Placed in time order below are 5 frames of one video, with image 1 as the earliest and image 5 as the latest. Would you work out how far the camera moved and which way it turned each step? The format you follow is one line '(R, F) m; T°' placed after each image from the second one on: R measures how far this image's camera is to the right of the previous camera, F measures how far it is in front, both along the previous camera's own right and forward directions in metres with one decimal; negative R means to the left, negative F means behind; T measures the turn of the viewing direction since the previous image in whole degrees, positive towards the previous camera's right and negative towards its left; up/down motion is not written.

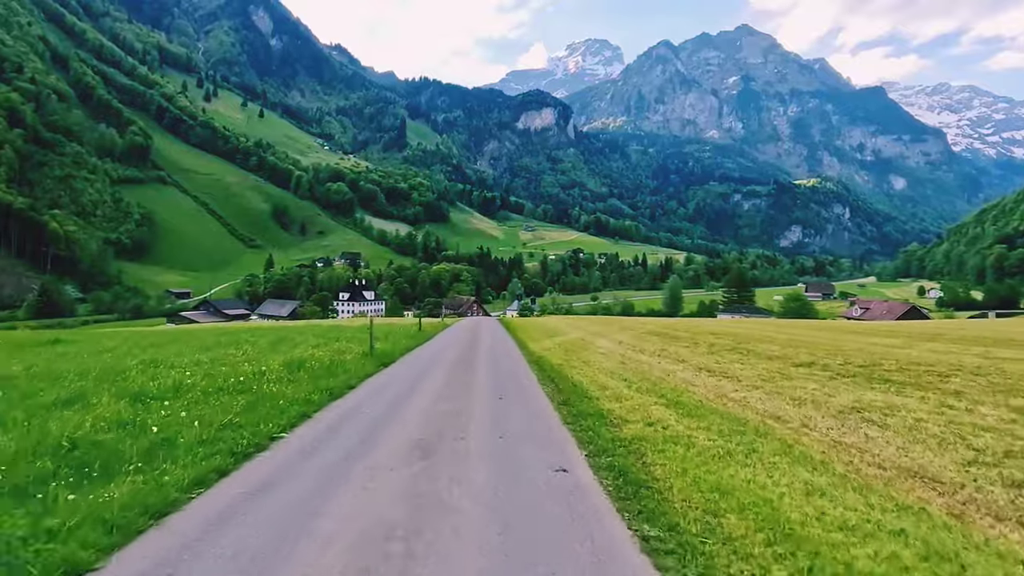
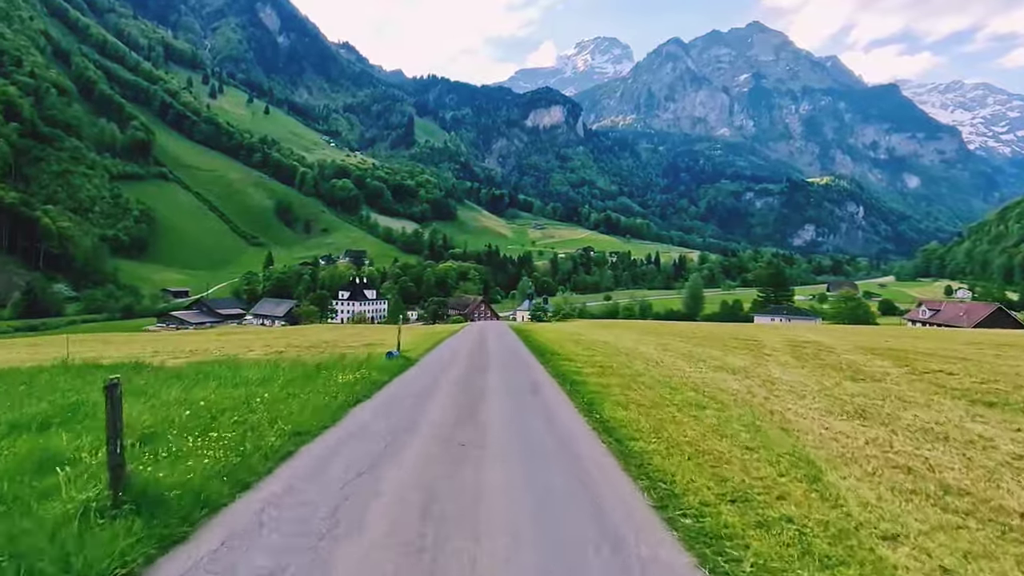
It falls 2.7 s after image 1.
(-0.4, +7.6) m; -1°
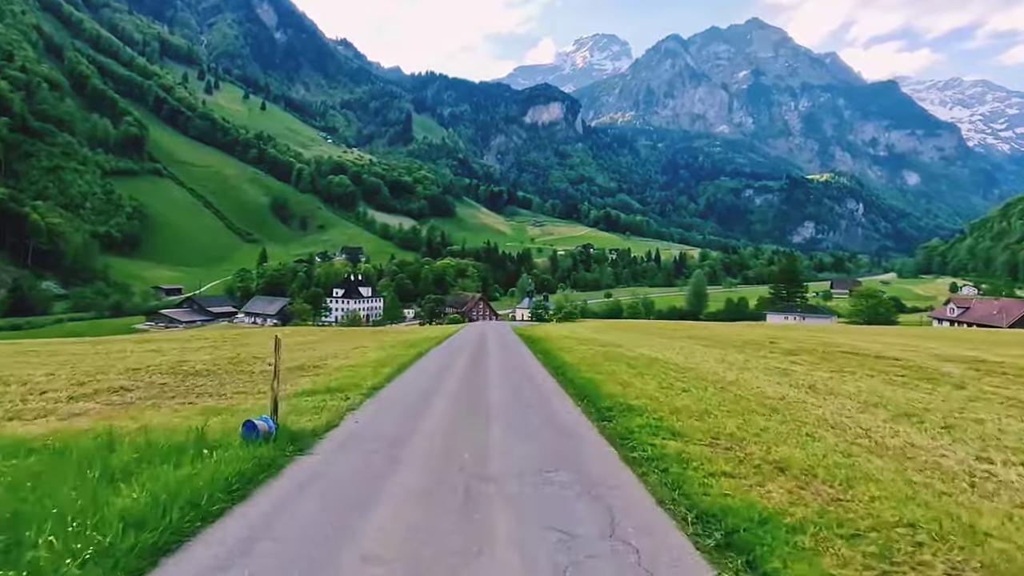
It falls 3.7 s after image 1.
(-0.2, +3.3) m; 0°
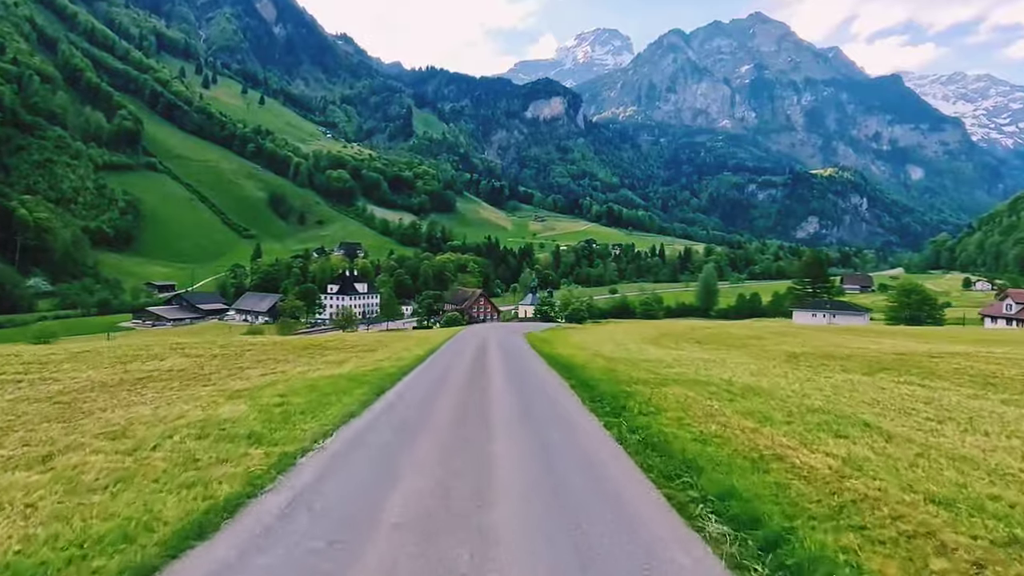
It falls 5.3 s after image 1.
(-0.2, +4.9) m; 0°
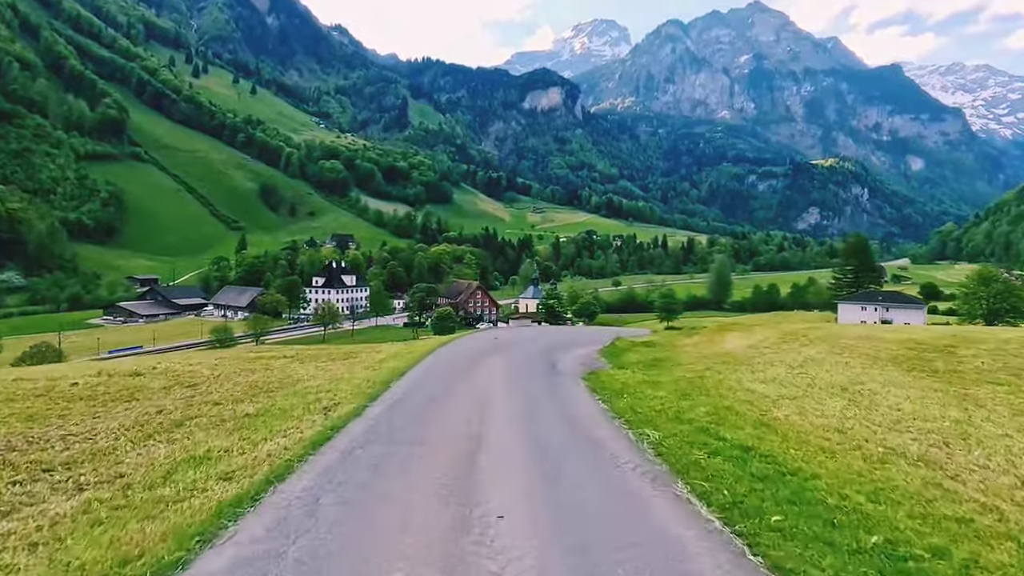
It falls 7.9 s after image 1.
(-0.3, +7.7) m; 0°
